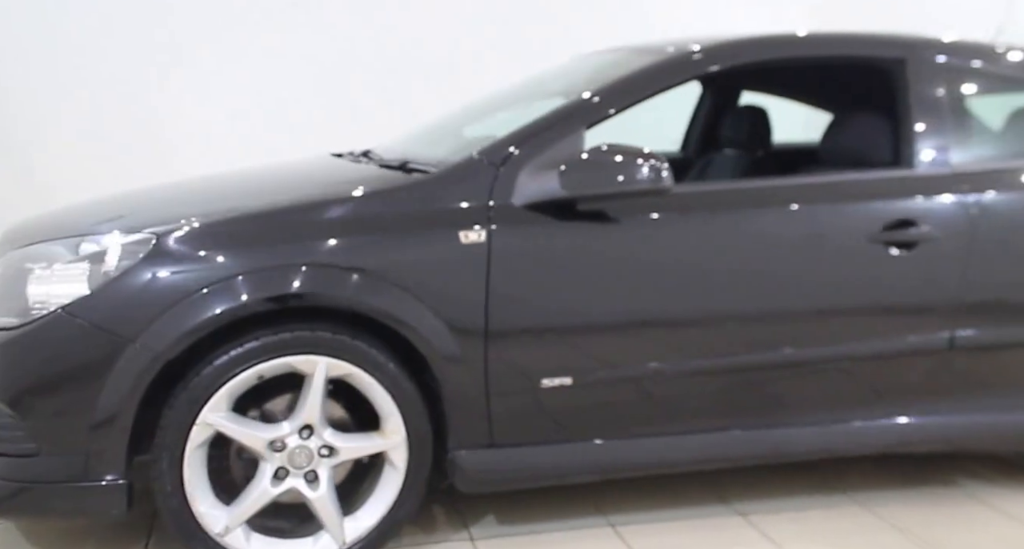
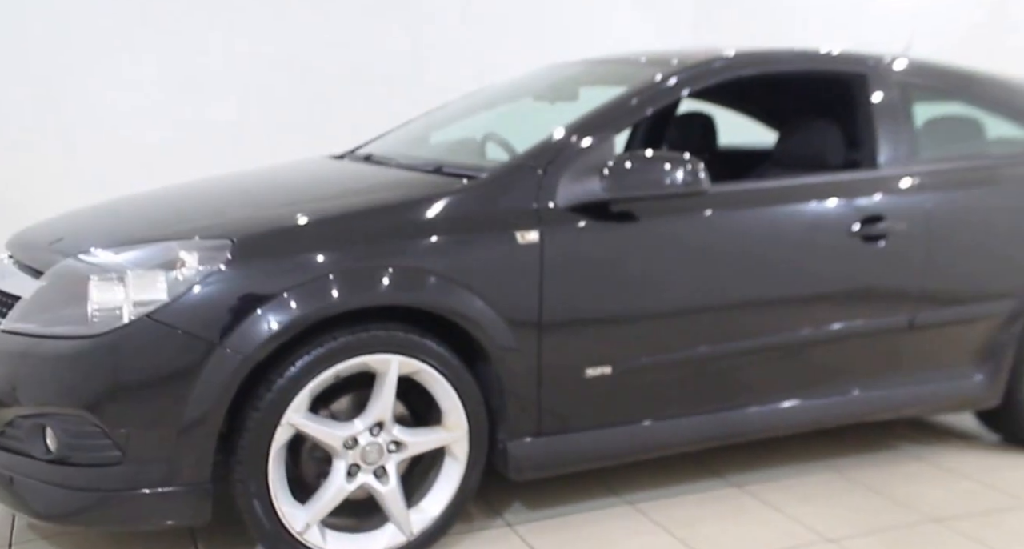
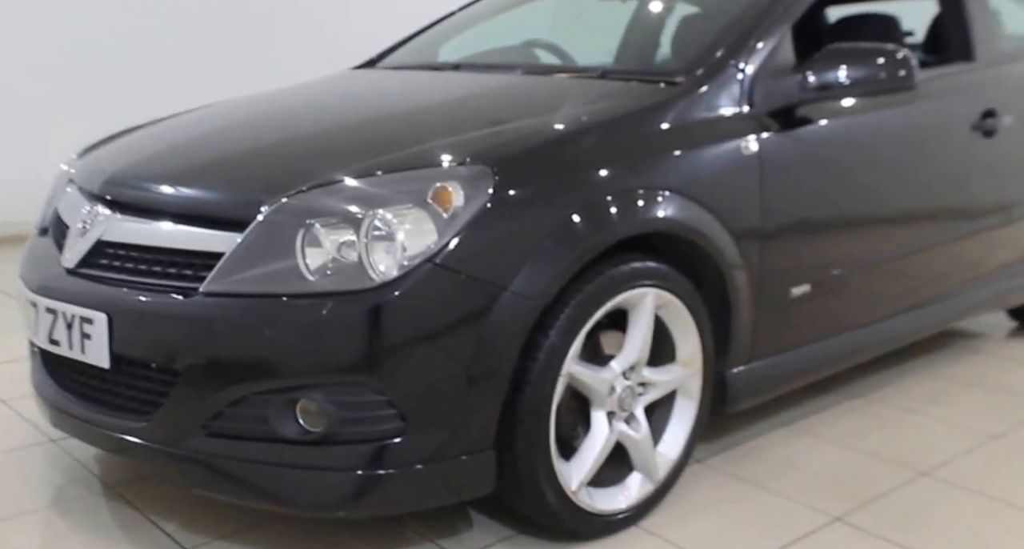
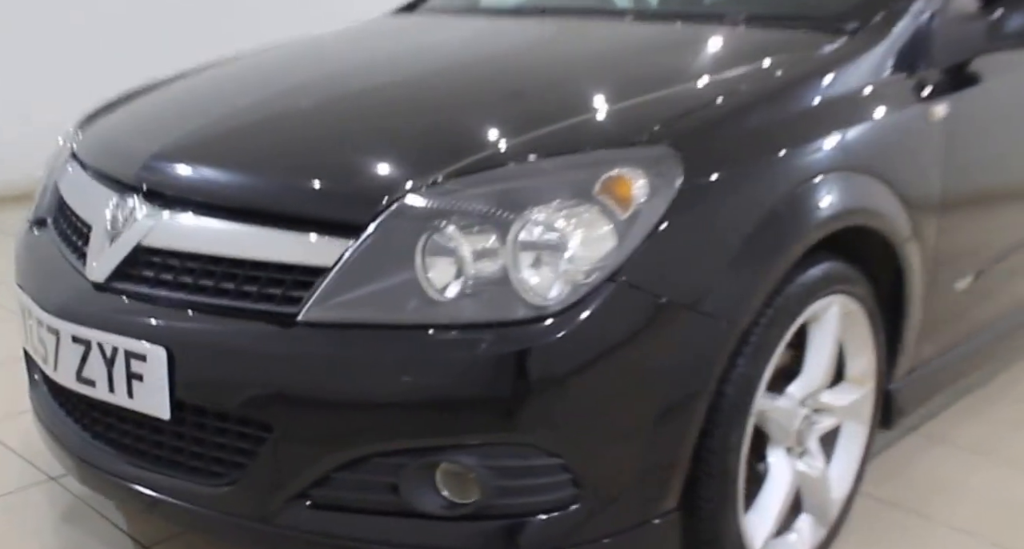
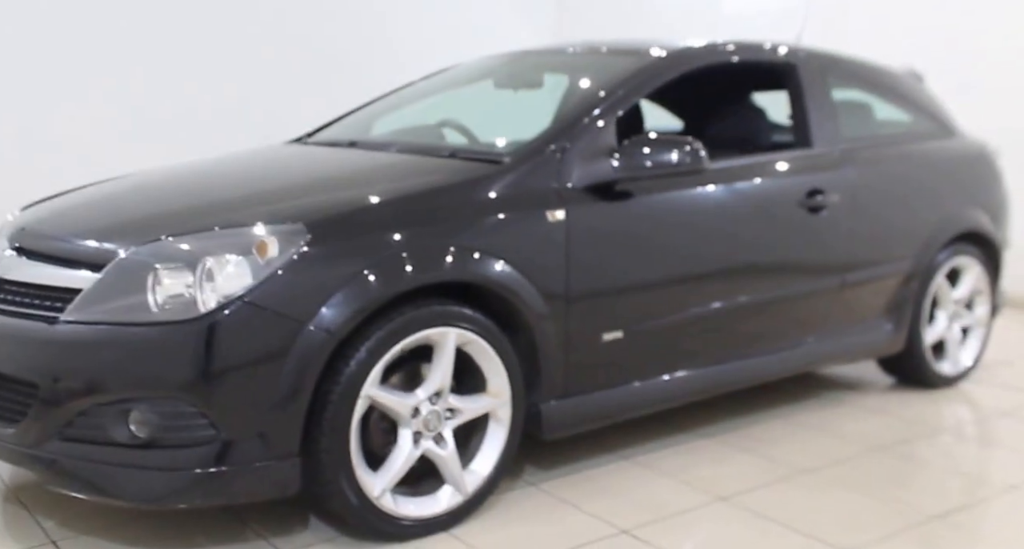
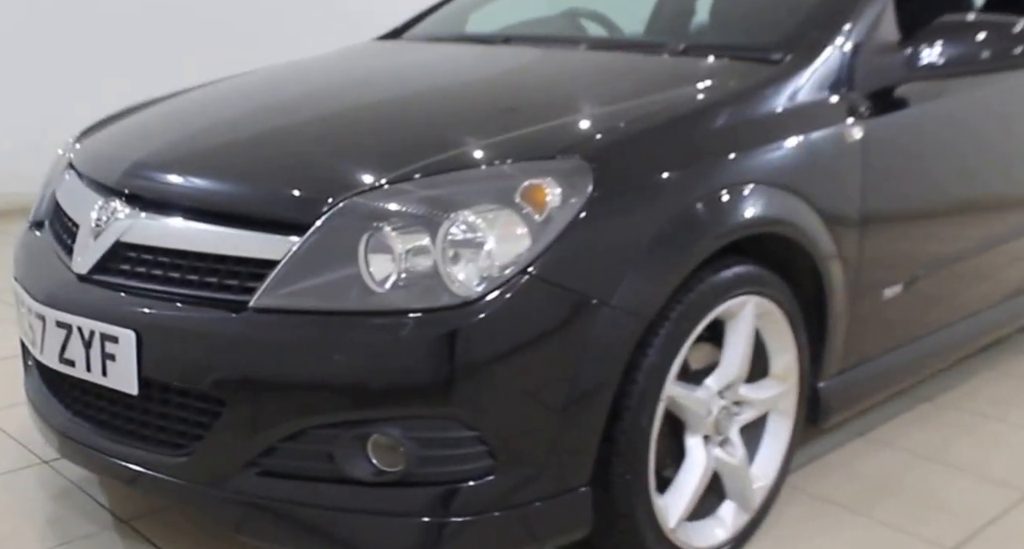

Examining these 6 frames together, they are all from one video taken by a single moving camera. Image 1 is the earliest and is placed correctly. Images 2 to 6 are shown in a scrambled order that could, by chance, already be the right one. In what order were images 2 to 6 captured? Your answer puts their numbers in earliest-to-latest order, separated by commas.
2, 5, 3, 6, 4
